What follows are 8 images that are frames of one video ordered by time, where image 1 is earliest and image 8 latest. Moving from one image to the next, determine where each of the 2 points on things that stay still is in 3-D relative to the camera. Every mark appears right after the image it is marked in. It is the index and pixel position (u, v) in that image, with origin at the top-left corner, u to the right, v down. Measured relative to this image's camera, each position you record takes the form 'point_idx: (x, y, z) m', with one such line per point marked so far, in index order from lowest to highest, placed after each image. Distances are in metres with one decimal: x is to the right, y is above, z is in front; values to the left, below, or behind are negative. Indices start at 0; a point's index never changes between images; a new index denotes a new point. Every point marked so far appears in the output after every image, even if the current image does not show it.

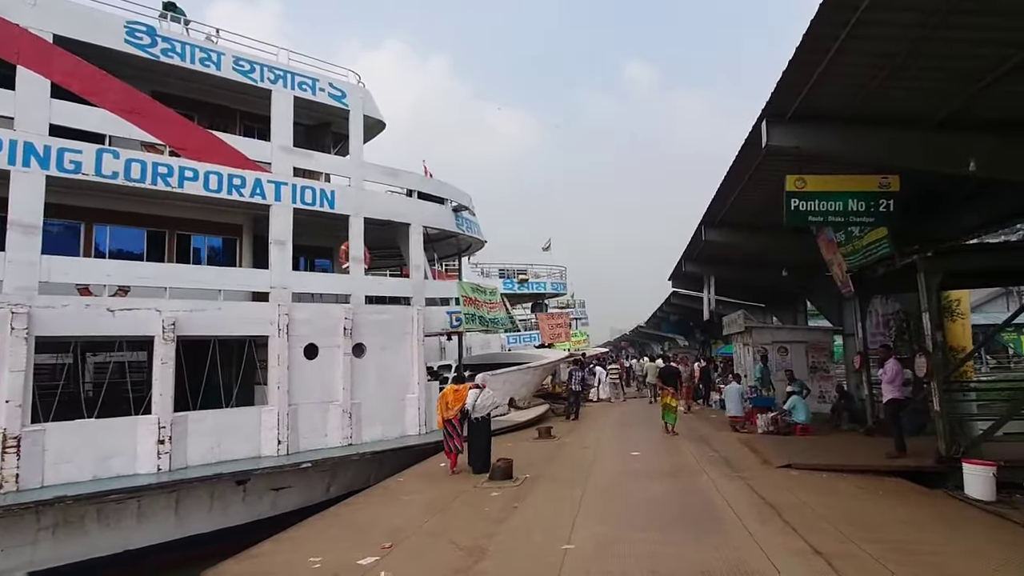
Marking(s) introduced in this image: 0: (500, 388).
0: (-0.3, -2.7, +16.1) m
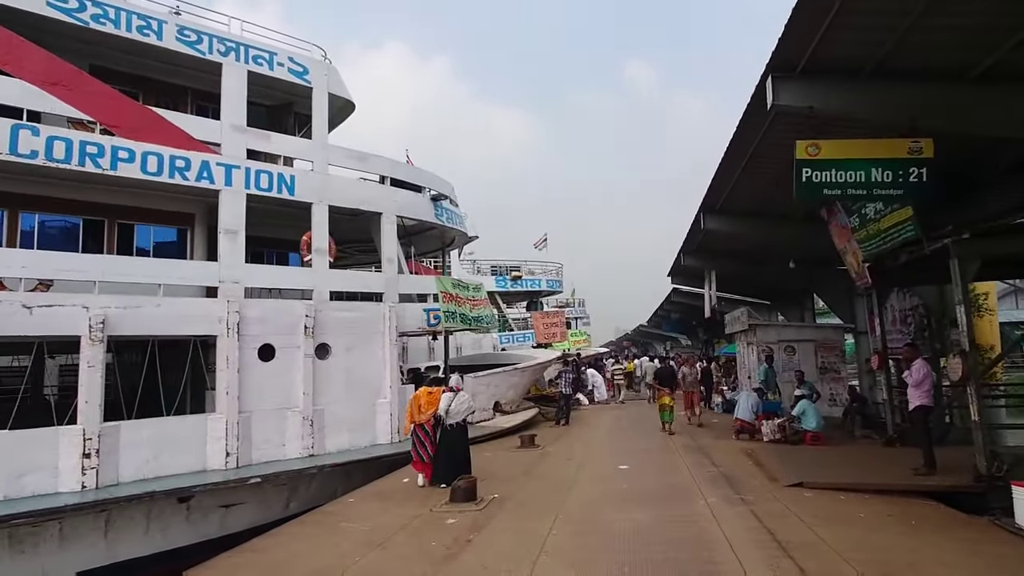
0: (-0.6, -2.6, +15.0) m
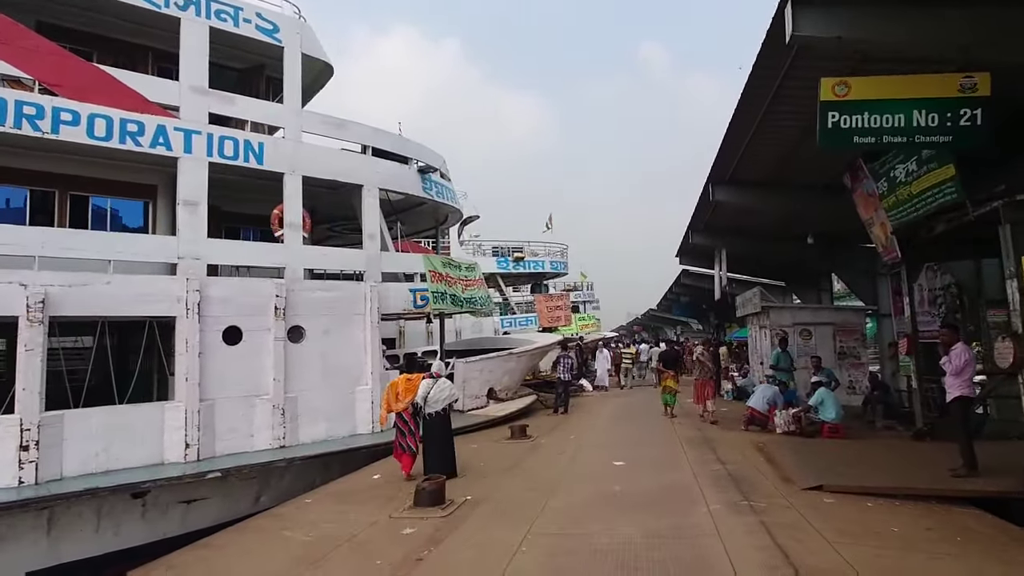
0: (-0.8, -2.1, +14.1) m
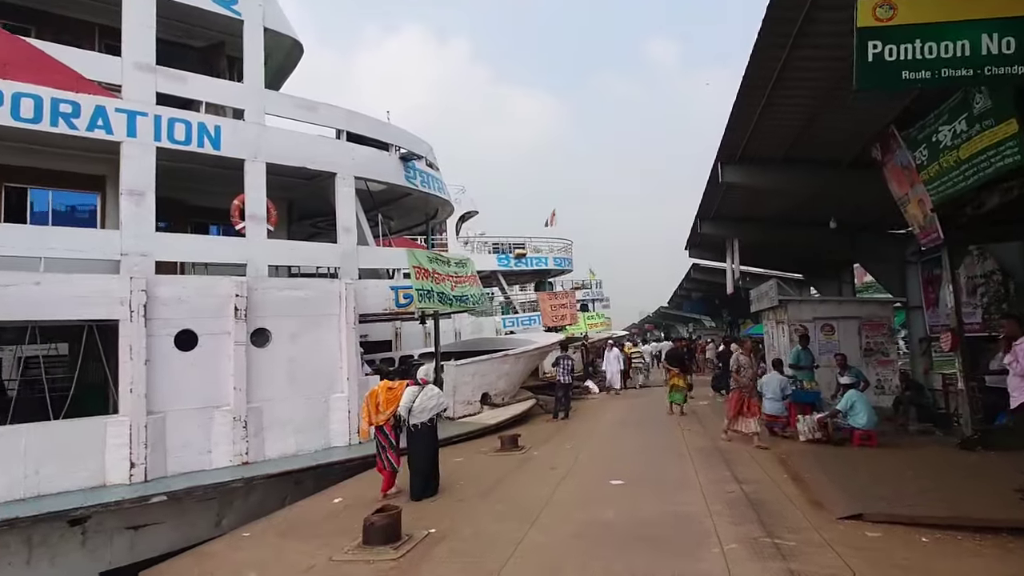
0: (-0.9, -2.0, +13.0) m
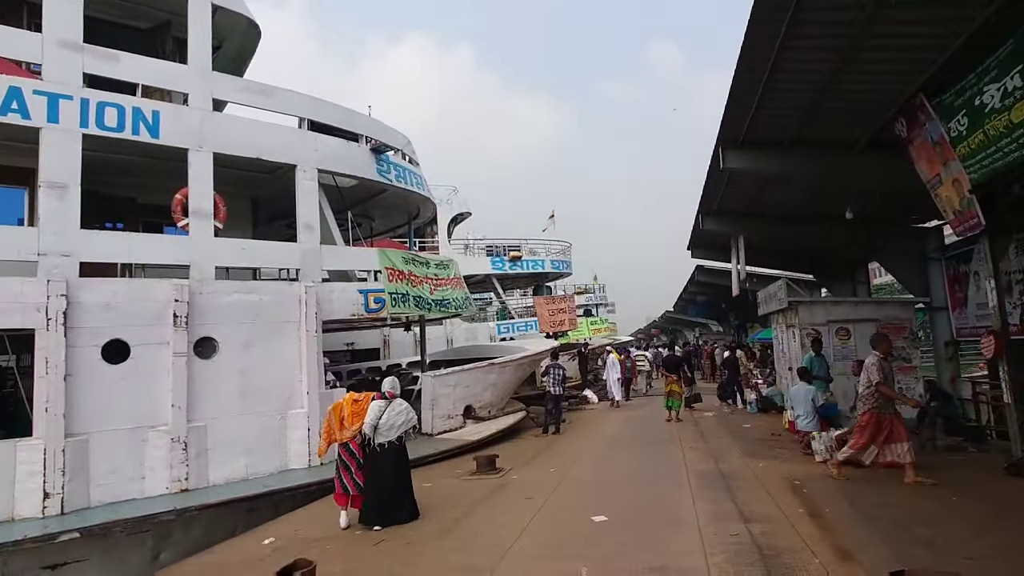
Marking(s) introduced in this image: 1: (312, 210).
0: (-1.2, -2.1, +11.9) m
1: (-3.3, +1.3, +9.9) m
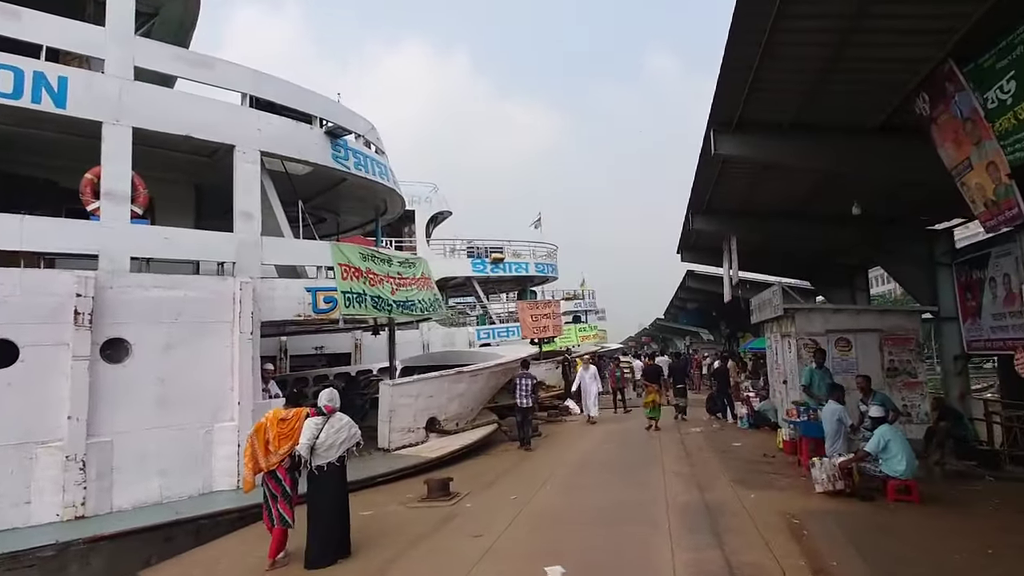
0: (-1.8, -2.1, +10.7) m
1: (-3.8, +1.3, +8.8) m
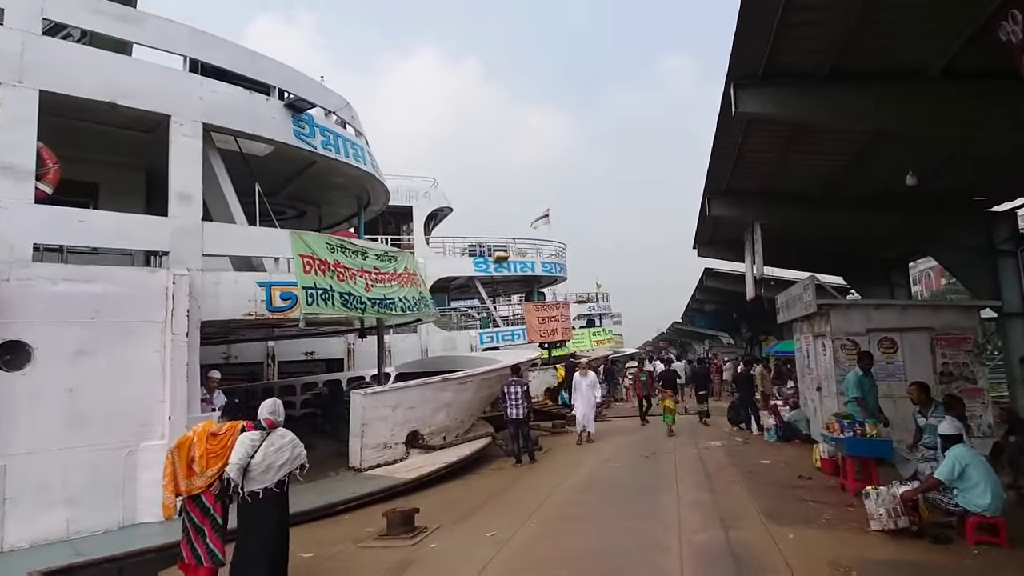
0: (-1.9, -2.0, +9.4) m
1: (-4.0, +1.4, +7.5) m
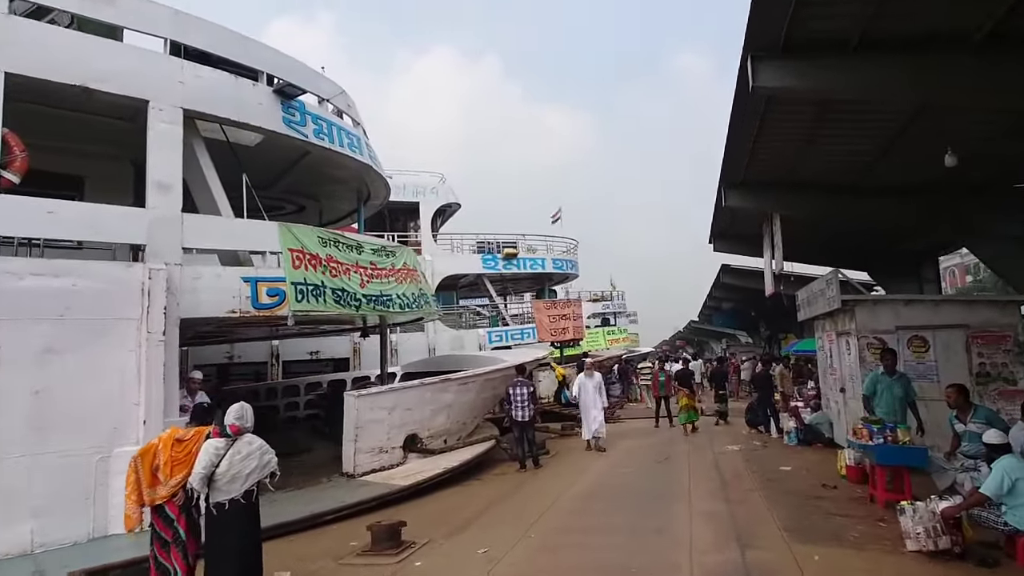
0: (-1.9, -2.0, +8.9) m
1: (-4.1, +1.5, +7.1) m
